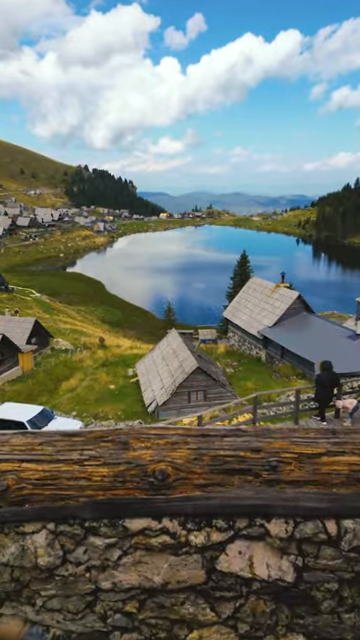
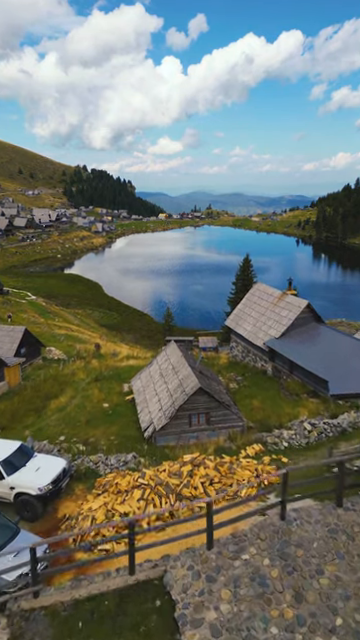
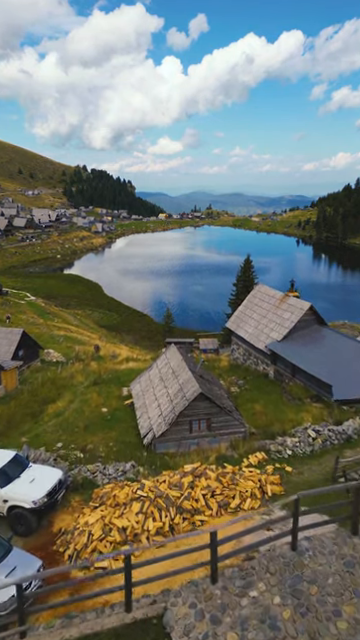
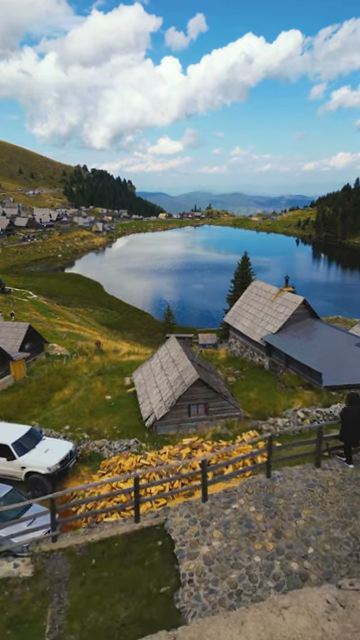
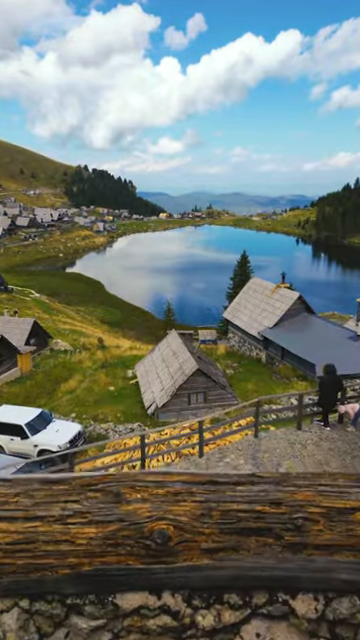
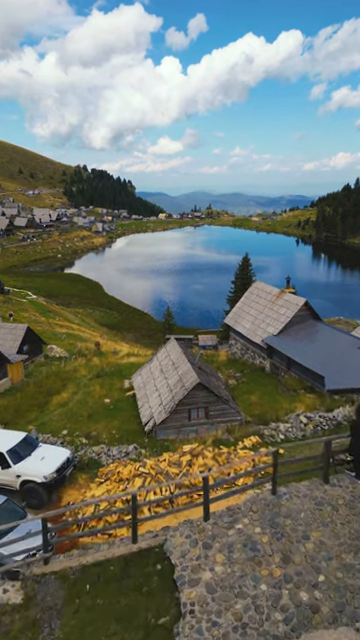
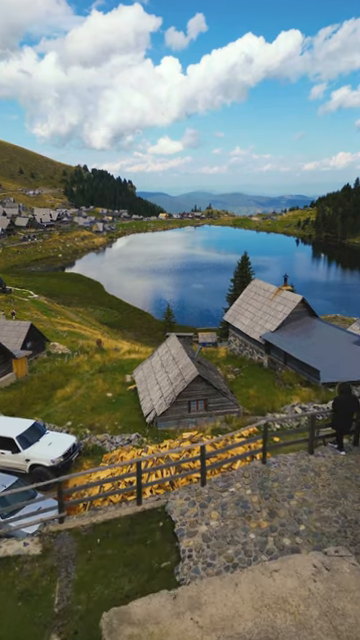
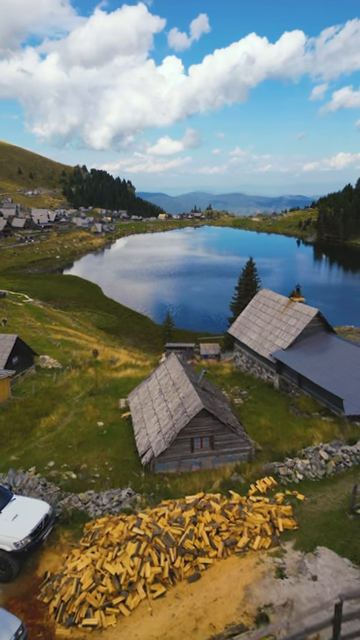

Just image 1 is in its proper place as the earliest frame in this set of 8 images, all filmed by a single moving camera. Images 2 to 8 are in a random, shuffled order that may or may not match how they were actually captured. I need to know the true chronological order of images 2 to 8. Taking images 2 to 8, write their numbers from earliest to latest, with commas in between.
5, 7, 4, 6, 2, 3, 8
